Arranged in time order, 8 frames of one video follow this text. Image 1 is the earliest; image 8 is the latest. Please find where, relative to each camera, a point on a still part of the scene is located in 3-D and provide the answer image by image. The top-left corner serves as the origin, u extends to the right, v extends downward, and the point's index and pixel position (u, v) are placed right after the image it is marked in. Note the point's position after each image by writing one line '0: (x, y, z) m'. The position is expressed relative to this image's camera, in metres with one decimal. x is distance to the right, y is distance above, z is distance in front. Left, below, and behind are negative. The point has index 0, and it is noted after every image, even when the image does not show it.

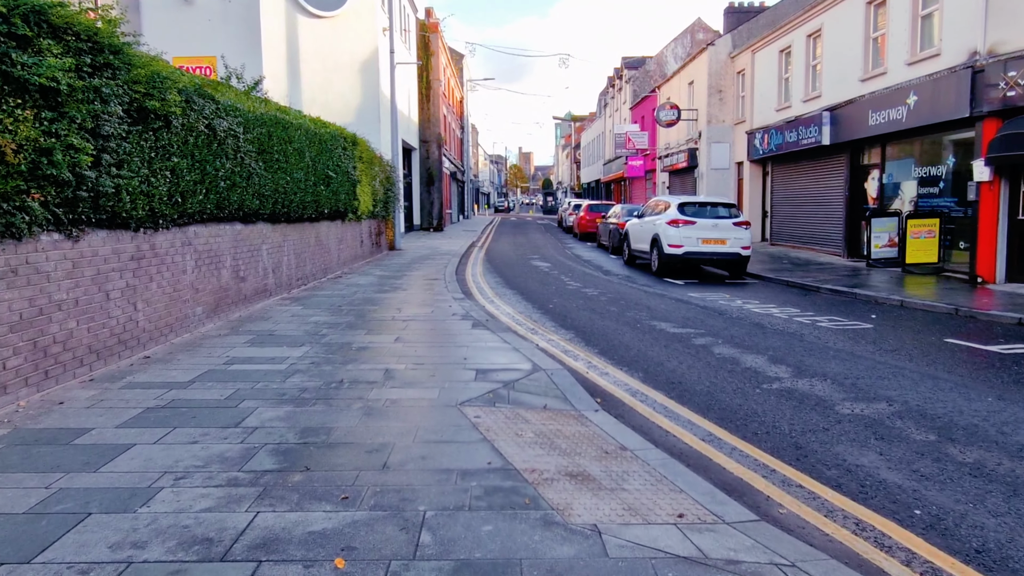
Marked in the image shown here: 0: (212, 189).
0: (-3.5, +1.2, +8.7) m
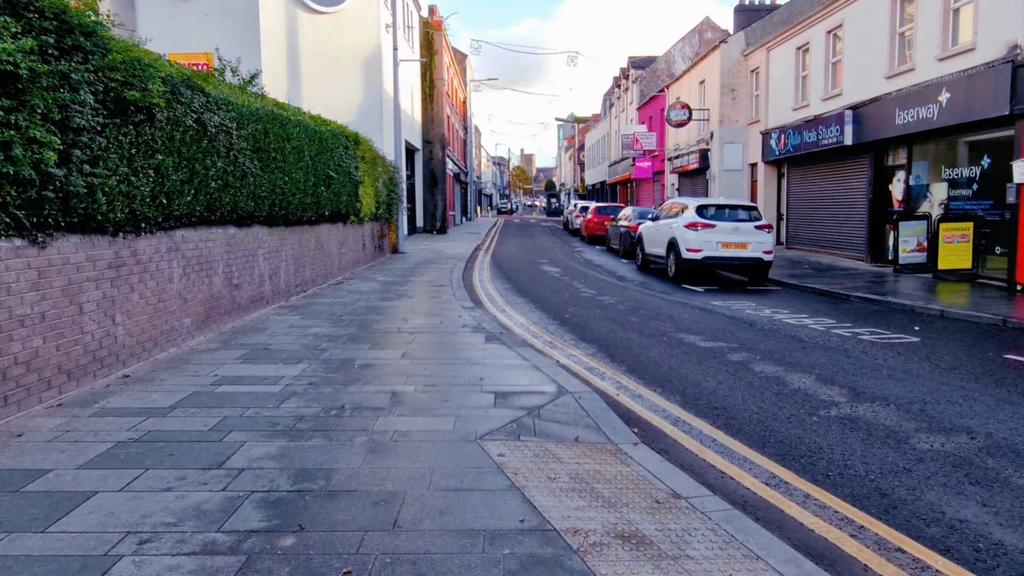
0: (-3.4, +1.1, +8.0) m
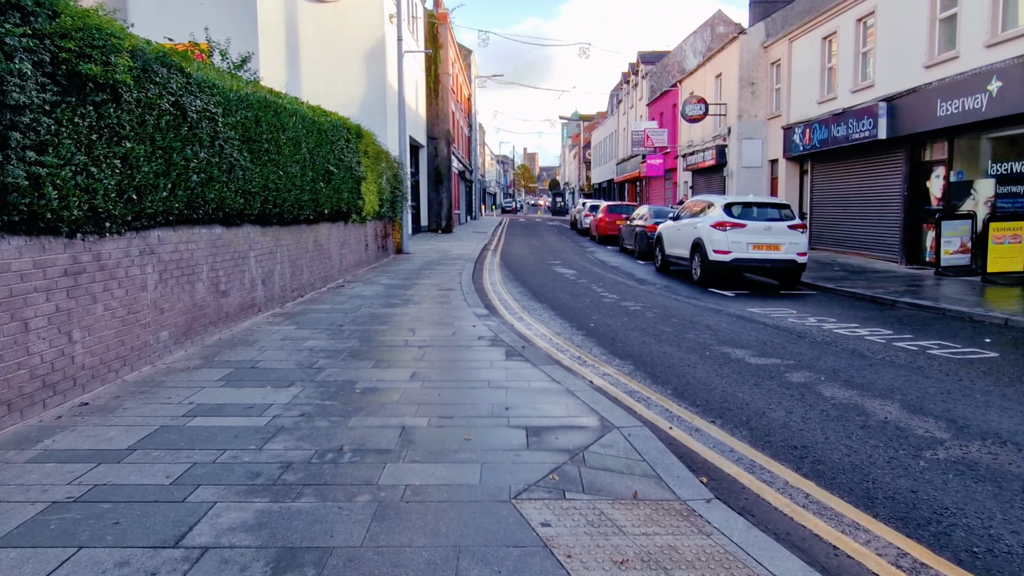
0: (-3.1, +1.0, +7.0) m
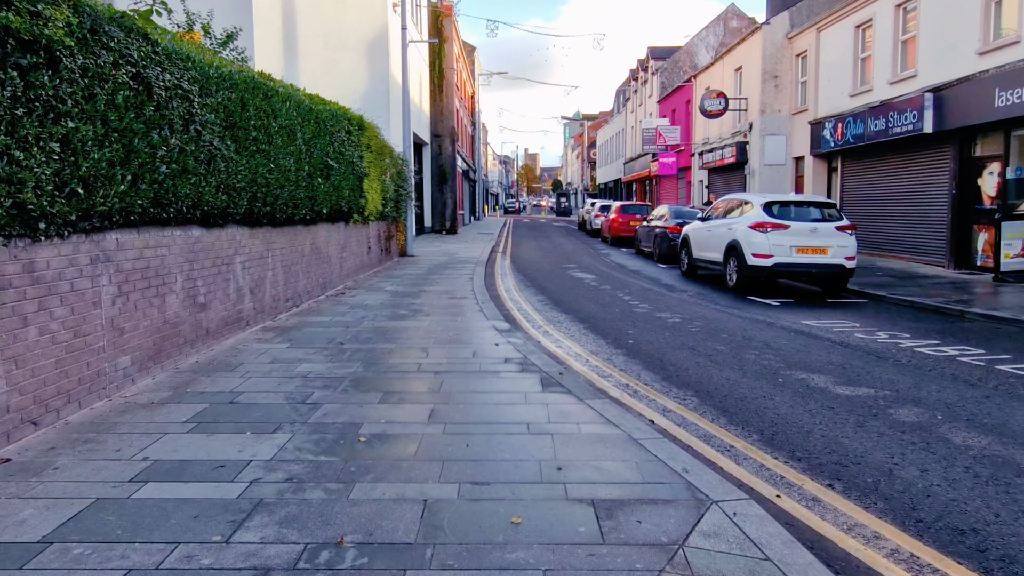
0: (-2.8, +0.9, +5.7) m
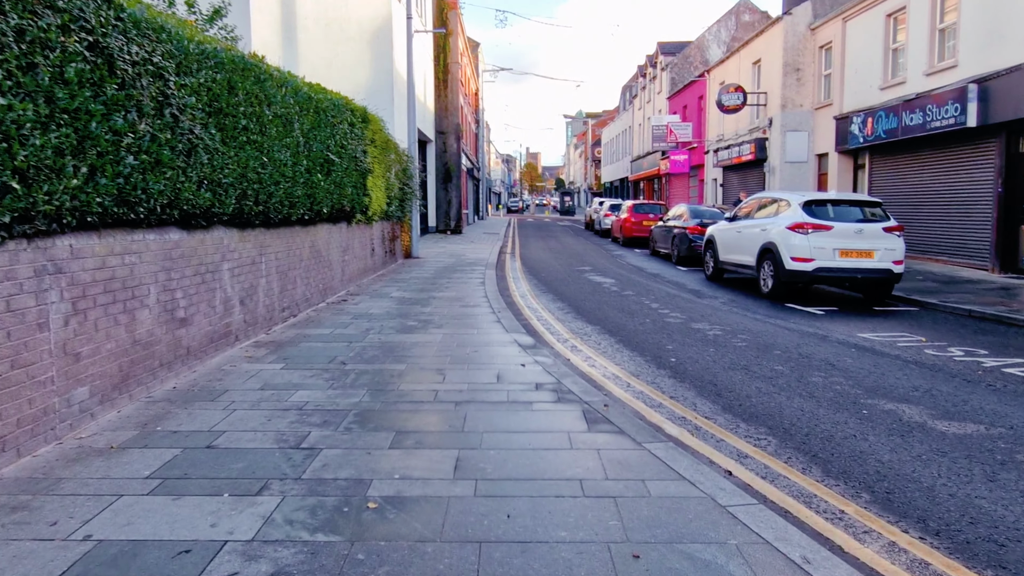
0: (-2.6, +0.8, +4.7) m
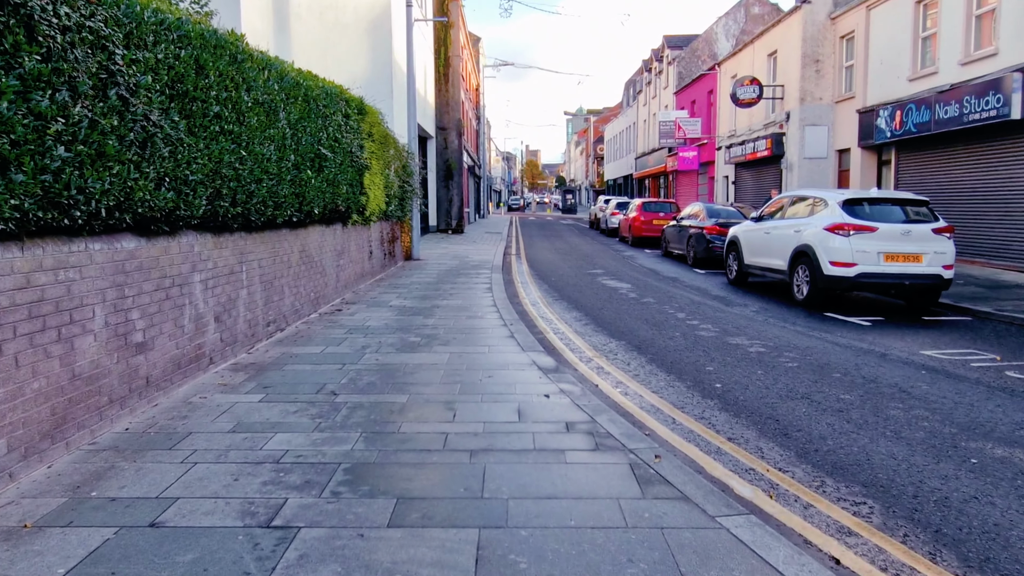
0: (-2.4, +0.6, +3.7) m
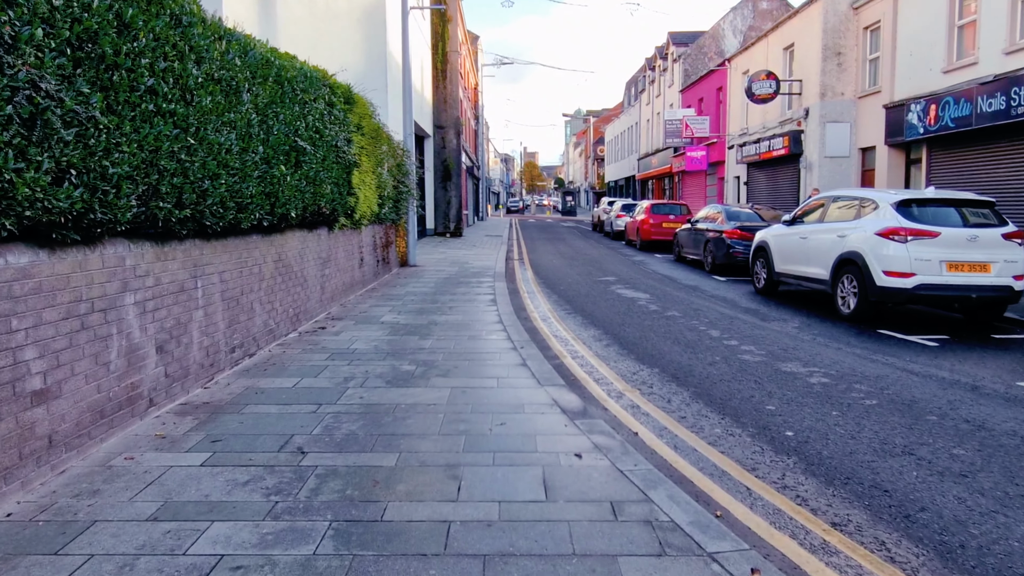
0: (-2.3, +0.5, +2.4) m
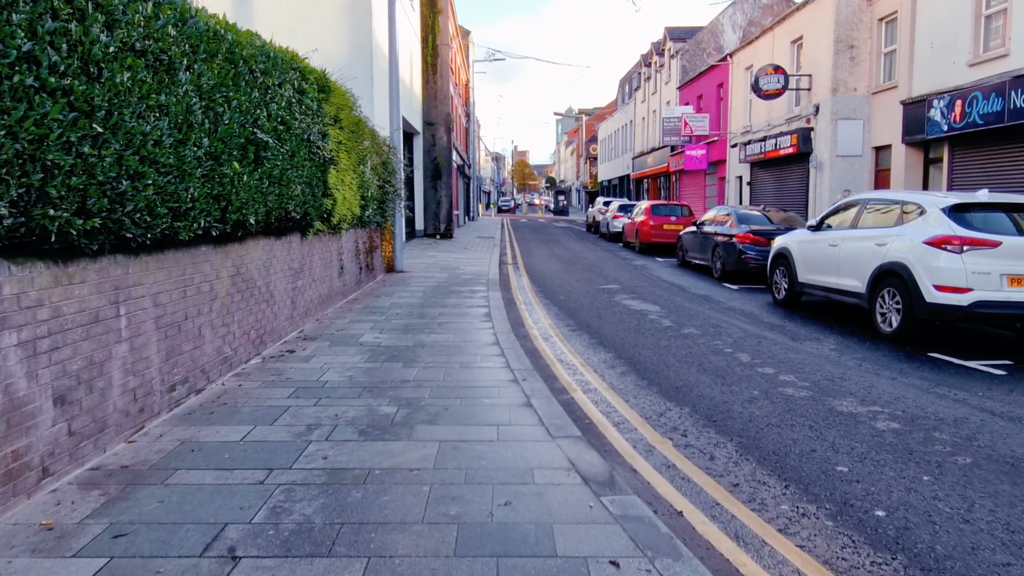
0: (-2.2, +0.3, +1.2) m
